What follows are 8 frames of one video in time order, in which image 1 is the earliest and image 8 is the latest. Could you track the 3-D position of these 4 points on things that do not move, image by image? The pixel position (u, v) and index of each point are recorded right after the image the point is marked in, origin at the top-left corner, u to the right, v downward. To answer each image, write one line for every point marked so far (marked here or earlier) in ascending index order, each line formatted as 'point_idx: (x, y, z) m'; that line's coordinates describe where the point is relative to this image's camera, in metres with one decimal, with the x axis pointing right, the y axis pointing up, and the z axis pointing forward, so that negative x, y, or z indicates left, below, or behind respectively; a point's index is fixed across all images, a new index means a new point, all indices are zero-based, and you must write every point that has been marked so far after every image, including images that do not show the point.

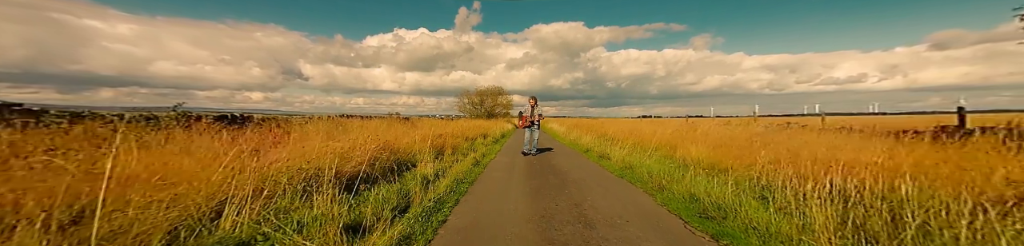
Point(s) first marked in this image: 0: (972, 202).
0: (+6.1, -0.6, +3.5) m
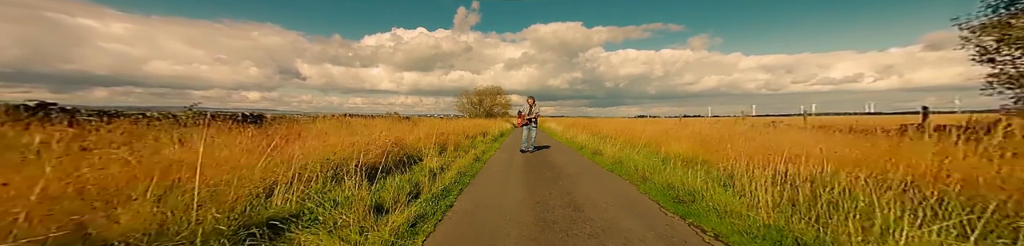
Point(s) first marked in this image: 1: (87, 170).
0: (+6.1, -0.5, +4.3) m
1: (-4.7, -0.5, +2.9) m
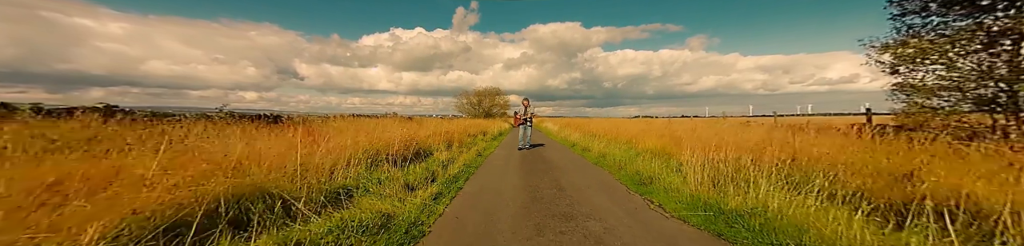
0: (+6.0, -0.5, +5.7) m
1: (-4.7, -0.5, +4.3) m
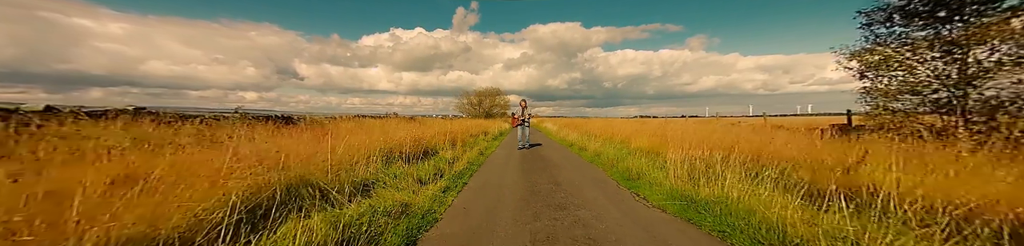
0: (+6.0, -0.5, +6.4) m
1: (-4.7, -0.5, +4.9) m
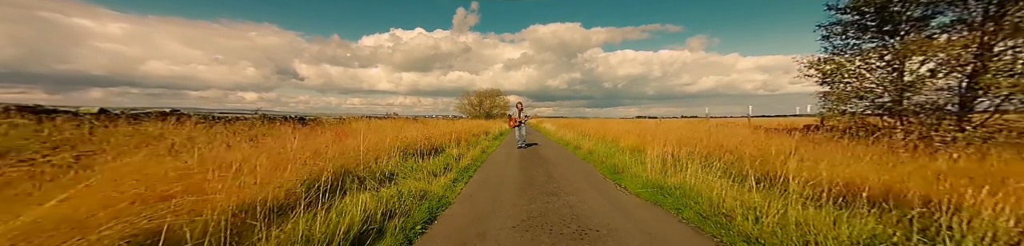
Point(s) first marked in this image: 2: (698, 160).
0: (+6.0, -0.6, +7.4) m
1: (-4.7, -0.6, +6.0) m
2: (+4.3, -0.9, +6.1) m
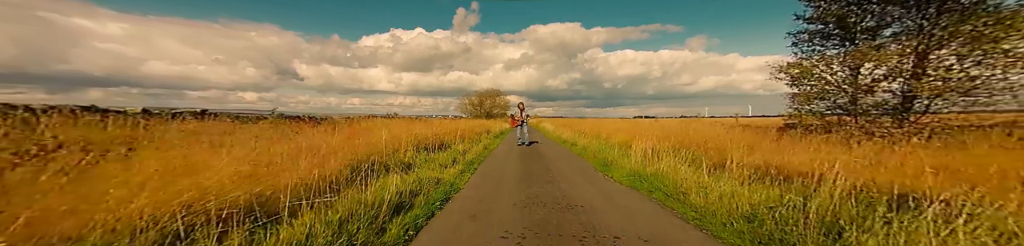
0: (+6.1, -0.5, +8.5) m
1: (-4.7, -0.5, +7.0) m
2: (+4.3, -0.8, +7.2) m
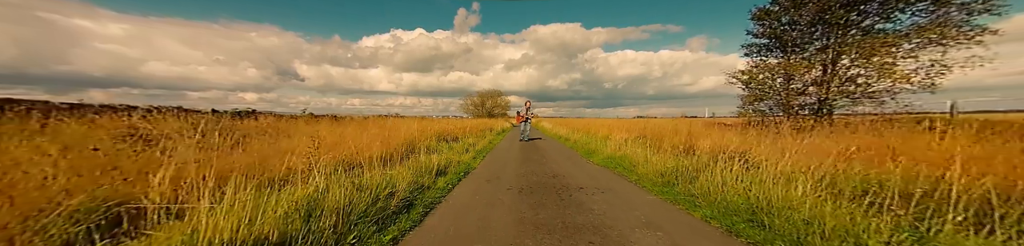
0: (+6.1, -0.3, +10.7) m
1: (-4.6, -0.3, +9.3) m
2: (+4.4, -0.6, +9.4) m
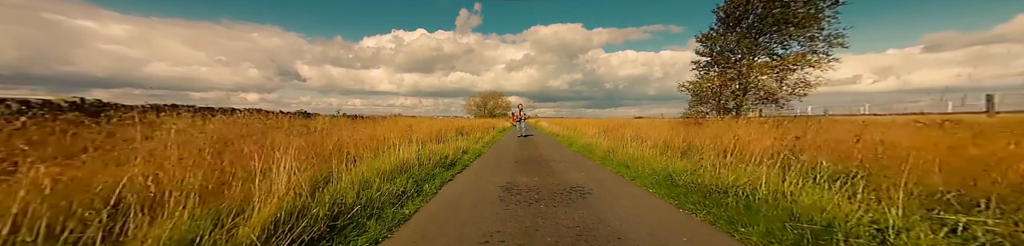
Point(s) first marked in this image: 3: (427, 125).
0: (+6.1, -0.2, +14.3) m
1: (-4.7, -0.2, +12.9) m
2: (+4.3, -0.5, +13.0) m
3: (-4.2, -0.3, +13.3) m
